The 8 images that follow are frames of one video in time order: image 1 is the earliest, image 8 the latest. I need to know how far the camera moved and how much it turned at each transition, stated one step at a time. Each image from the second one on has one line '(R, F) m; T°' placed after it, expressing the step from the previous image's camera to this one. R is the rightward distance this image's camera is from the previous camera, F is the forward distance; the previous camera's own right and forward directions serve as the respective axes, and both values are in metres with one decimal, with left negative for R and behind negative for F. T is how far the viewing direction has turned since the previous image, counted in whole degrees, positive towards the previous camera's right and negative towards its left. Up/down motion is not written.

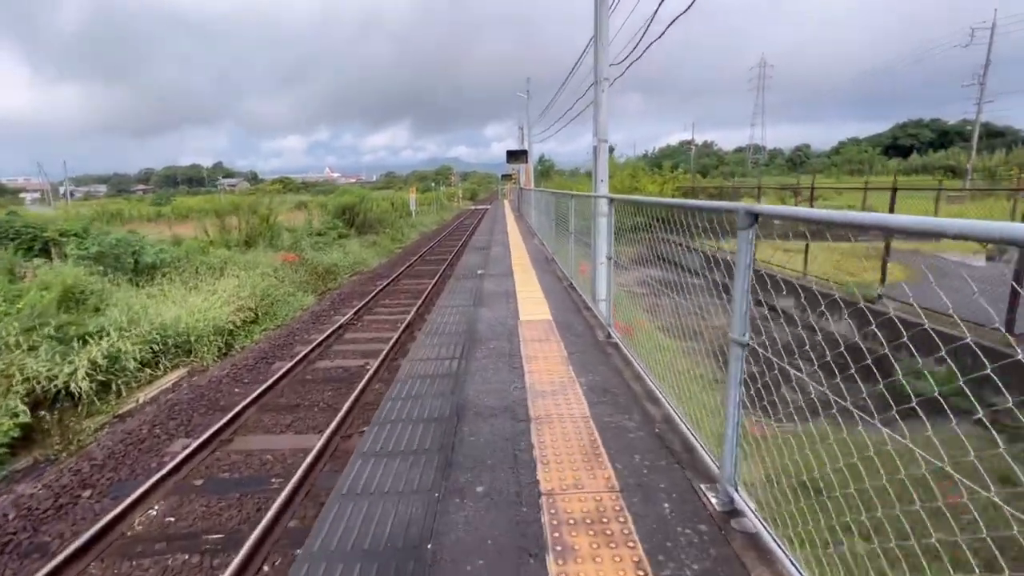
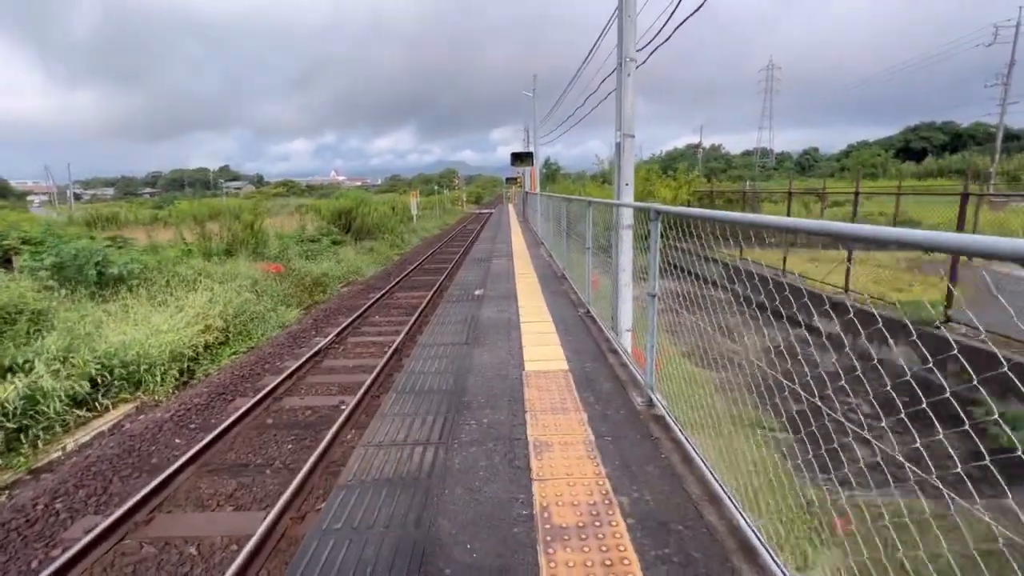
(0.0, +0.9) m; -1°
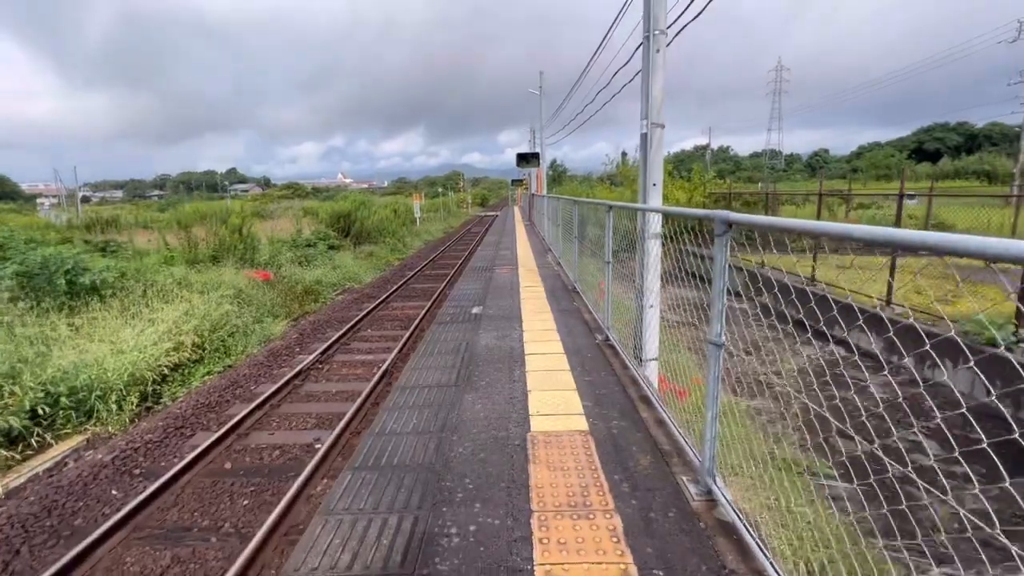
(0.0, +0.7) m; -1°
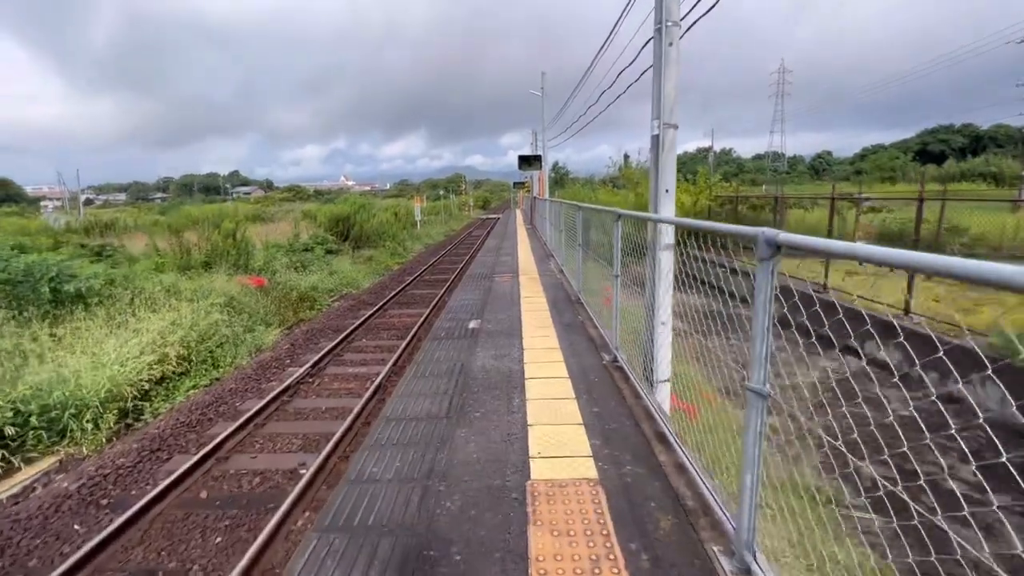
(0.0, +0.3) m; 0°
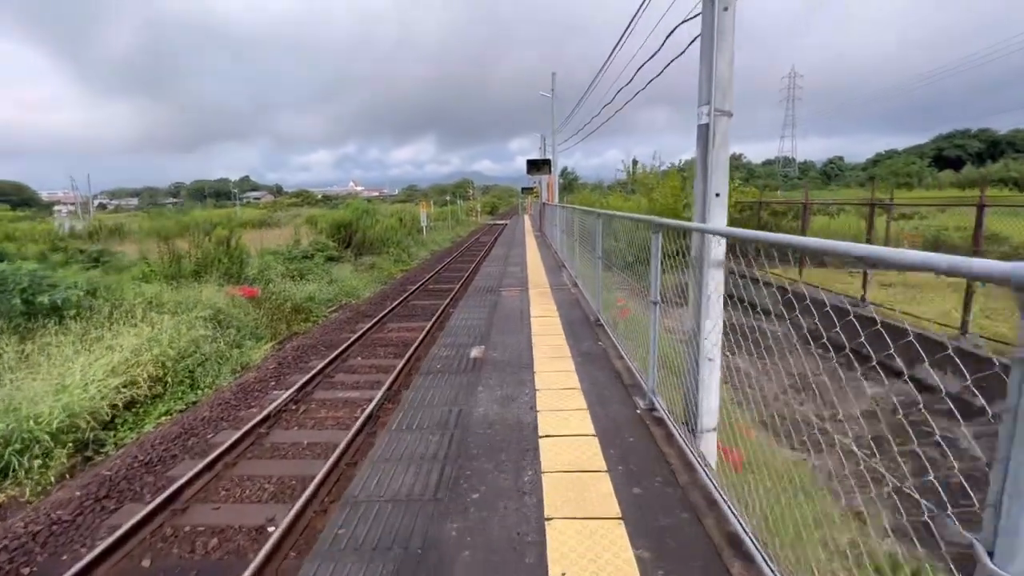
(0.0, +0.6) m; -1°
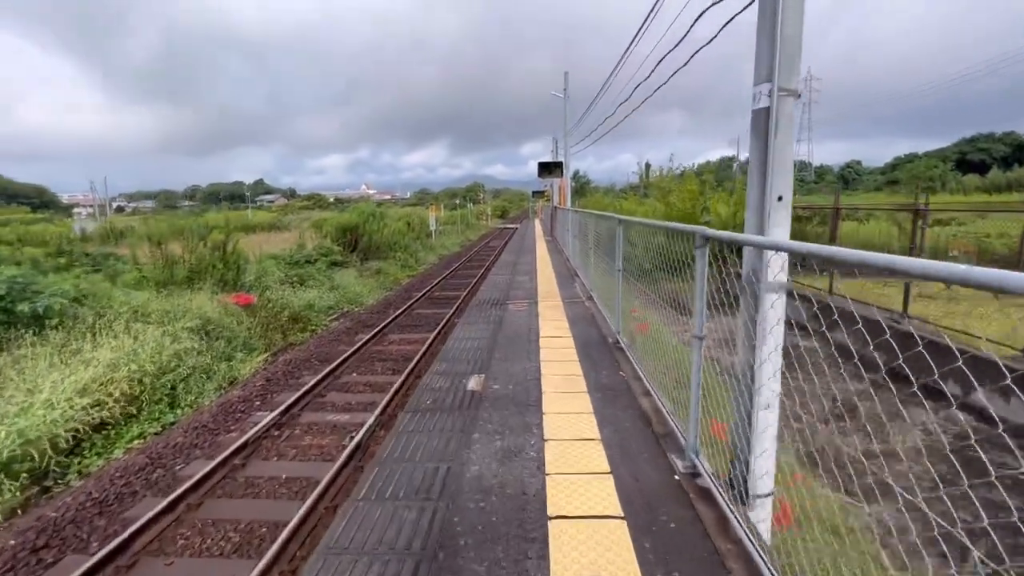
(0.0, +0.5) m; -1°
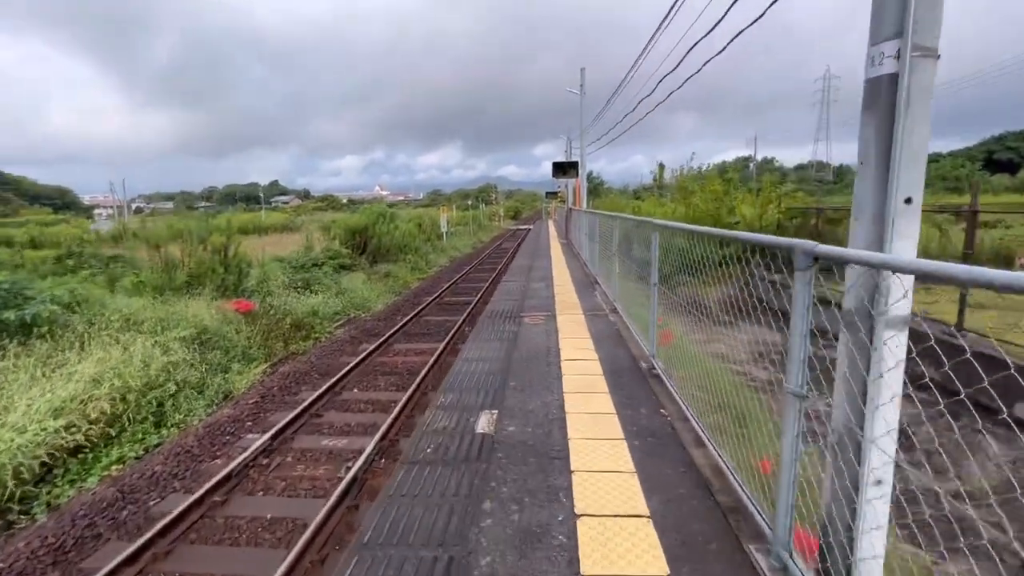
(0.0, +0.5) m; -1°
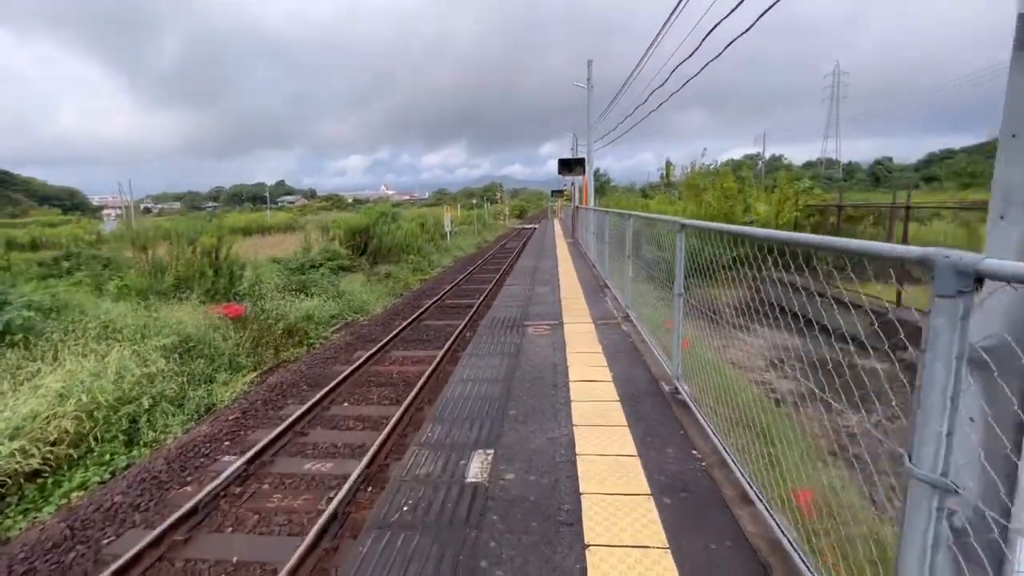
(0.0, +0.5) m; -1°
